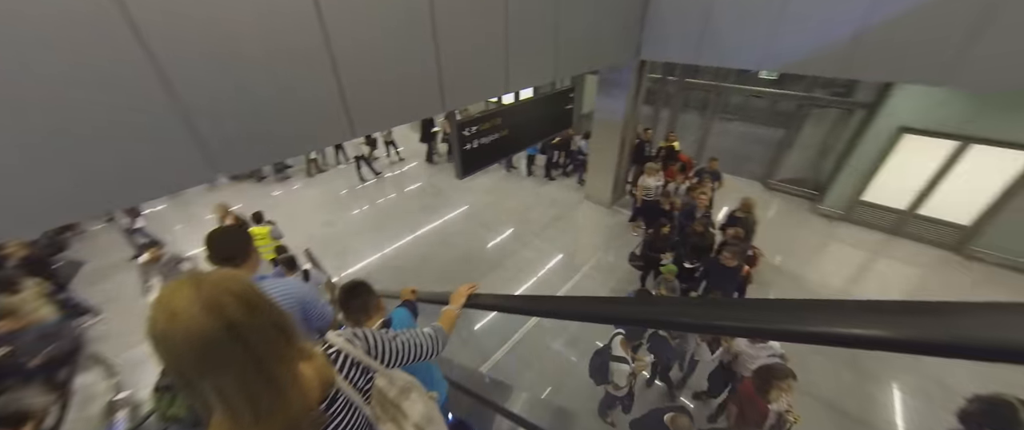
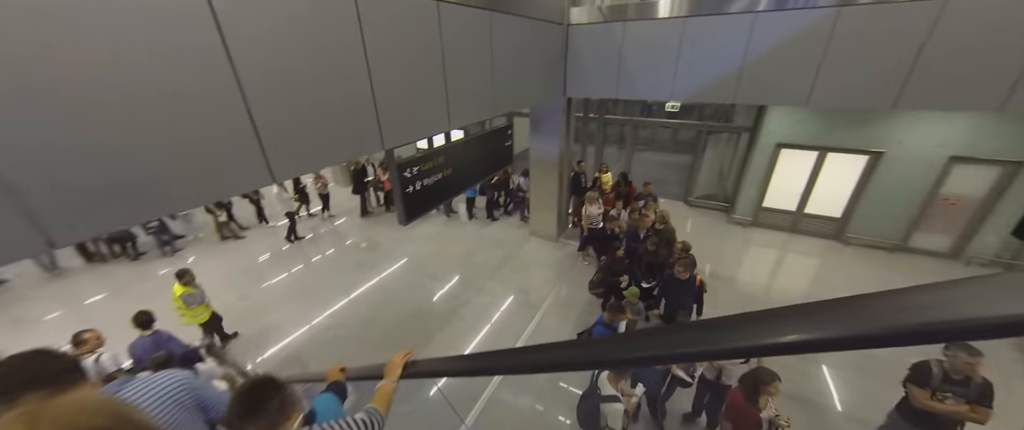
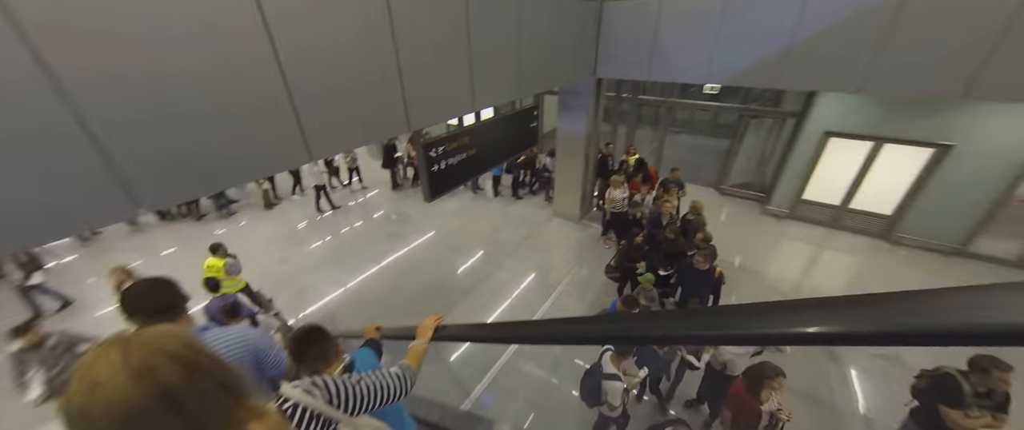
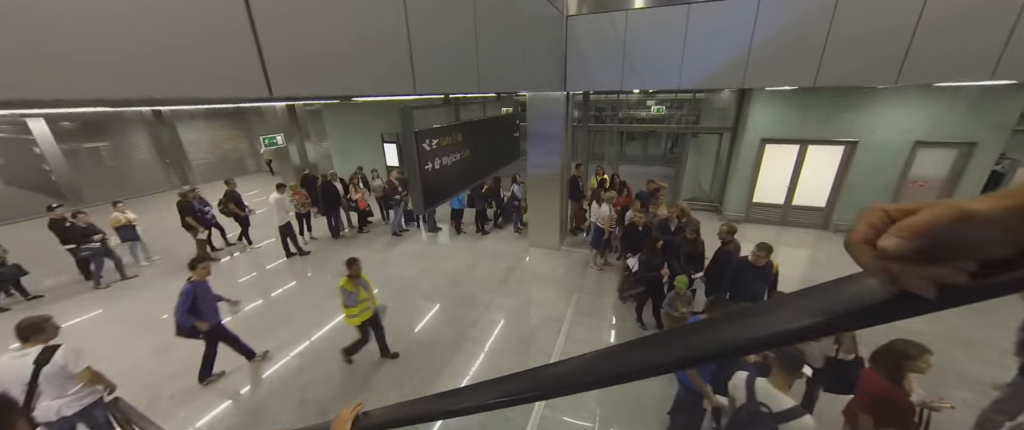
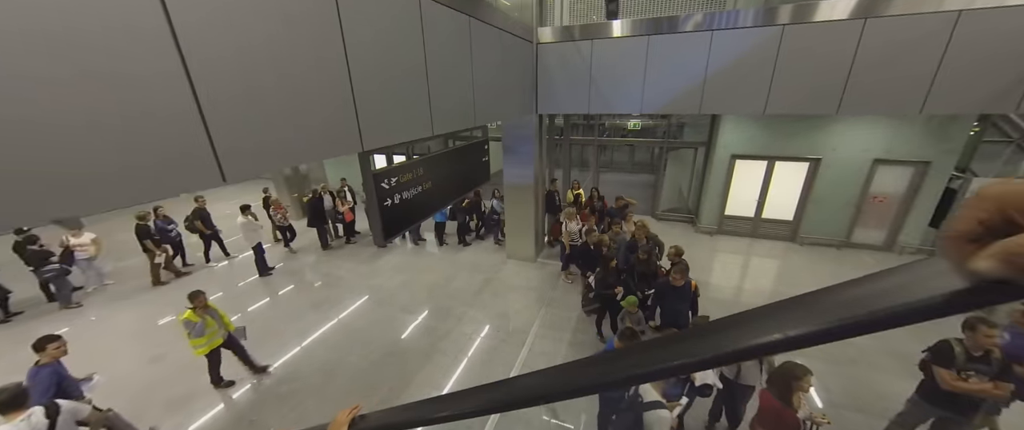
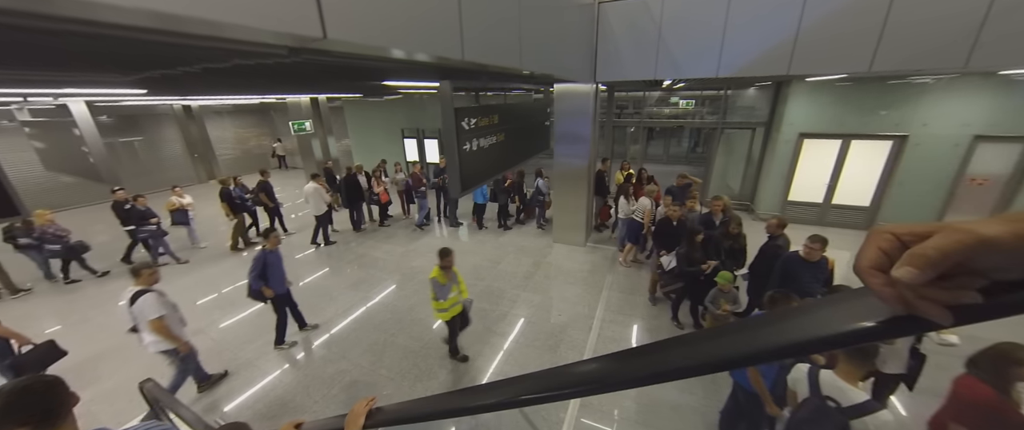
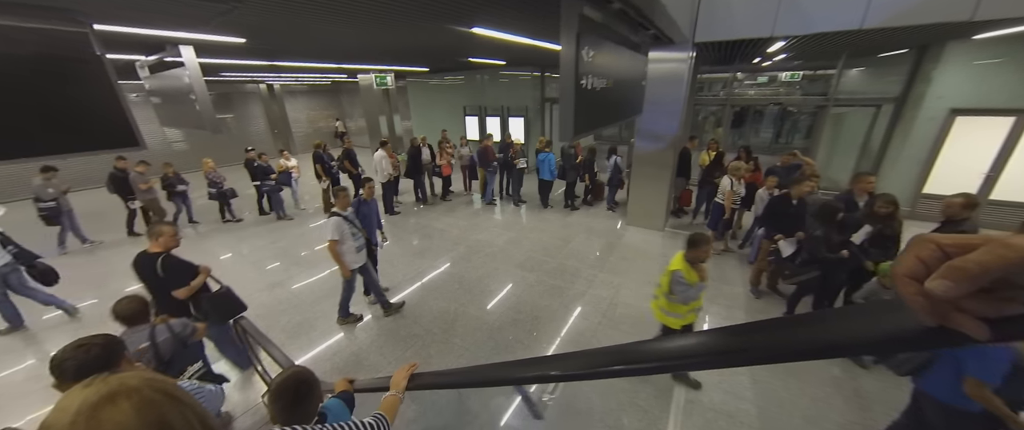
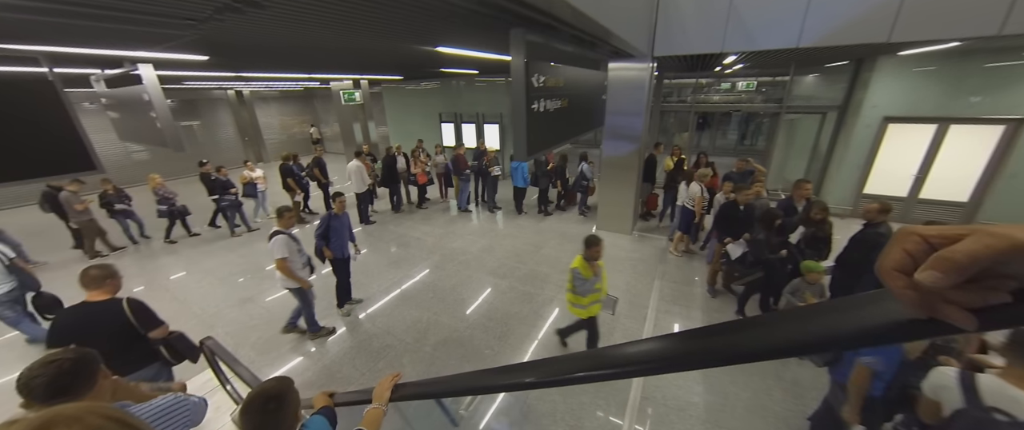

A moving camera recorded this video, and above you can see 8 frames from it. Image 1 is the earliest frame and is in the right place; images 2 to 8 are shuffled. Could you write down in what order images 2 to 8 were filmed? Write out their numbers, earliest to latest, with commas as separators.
3, 2, 5, 4, 6, 8, 7
